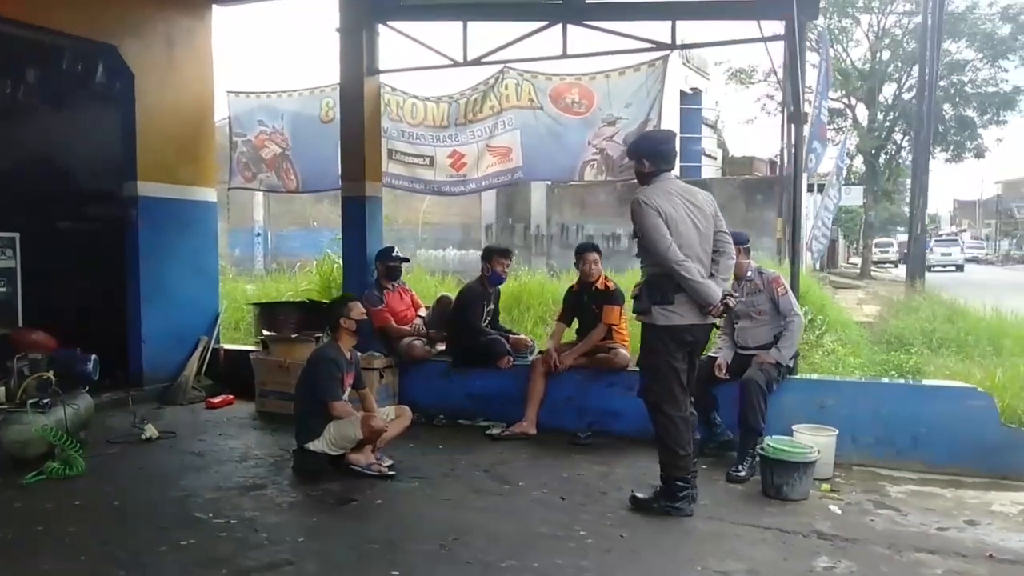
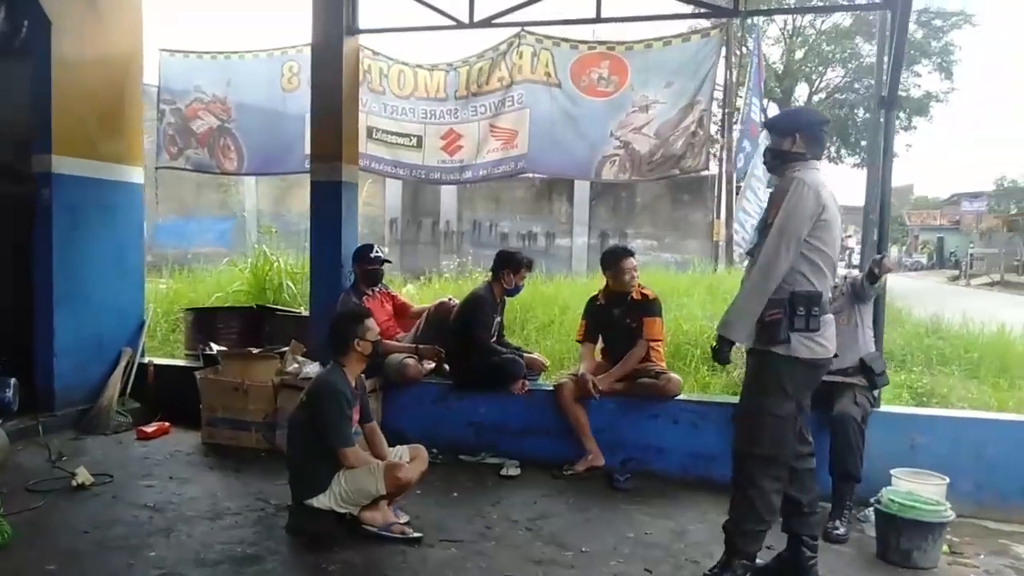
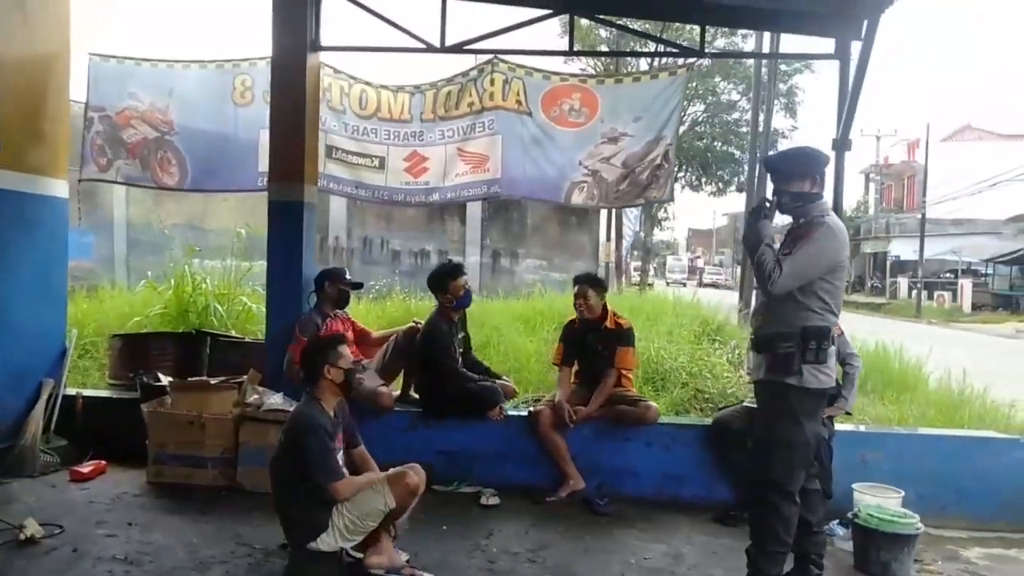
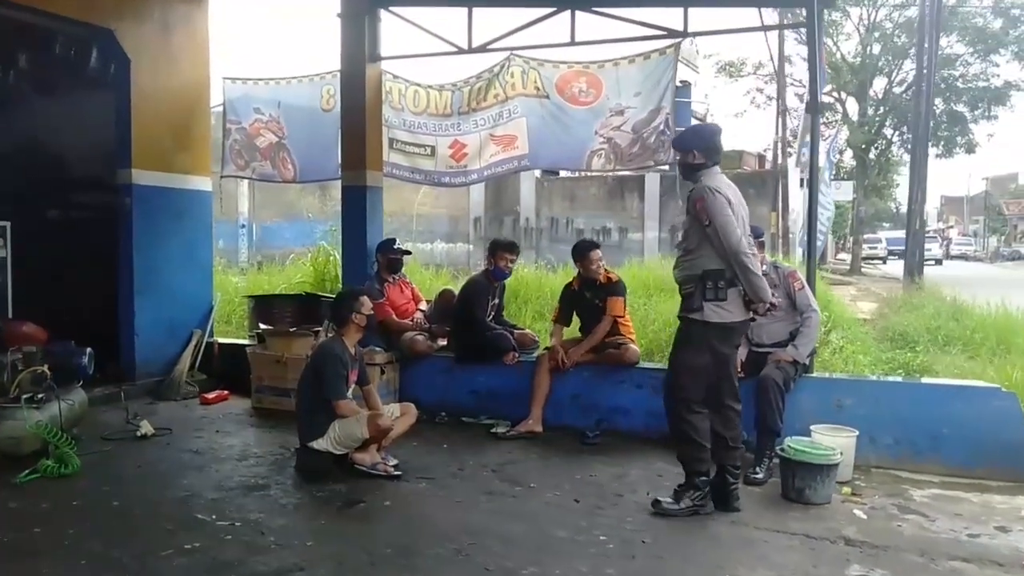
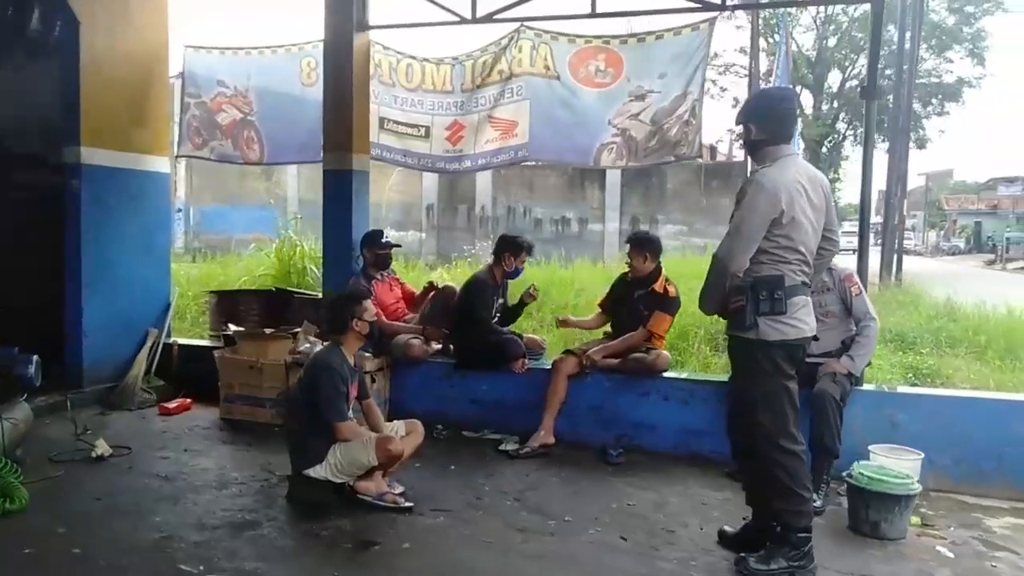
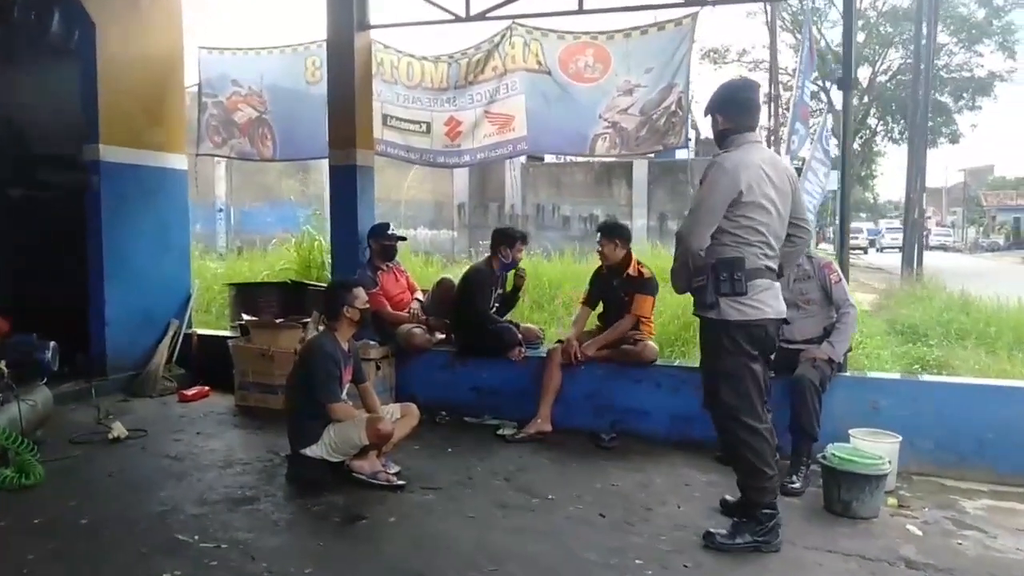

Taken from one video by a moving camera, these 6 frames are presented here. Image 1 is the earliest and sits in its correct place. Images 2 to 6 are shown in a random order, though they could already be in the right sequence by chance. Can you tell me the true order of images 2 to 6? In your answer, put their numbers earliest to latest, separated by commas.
4, 6, 5, 2, 3
